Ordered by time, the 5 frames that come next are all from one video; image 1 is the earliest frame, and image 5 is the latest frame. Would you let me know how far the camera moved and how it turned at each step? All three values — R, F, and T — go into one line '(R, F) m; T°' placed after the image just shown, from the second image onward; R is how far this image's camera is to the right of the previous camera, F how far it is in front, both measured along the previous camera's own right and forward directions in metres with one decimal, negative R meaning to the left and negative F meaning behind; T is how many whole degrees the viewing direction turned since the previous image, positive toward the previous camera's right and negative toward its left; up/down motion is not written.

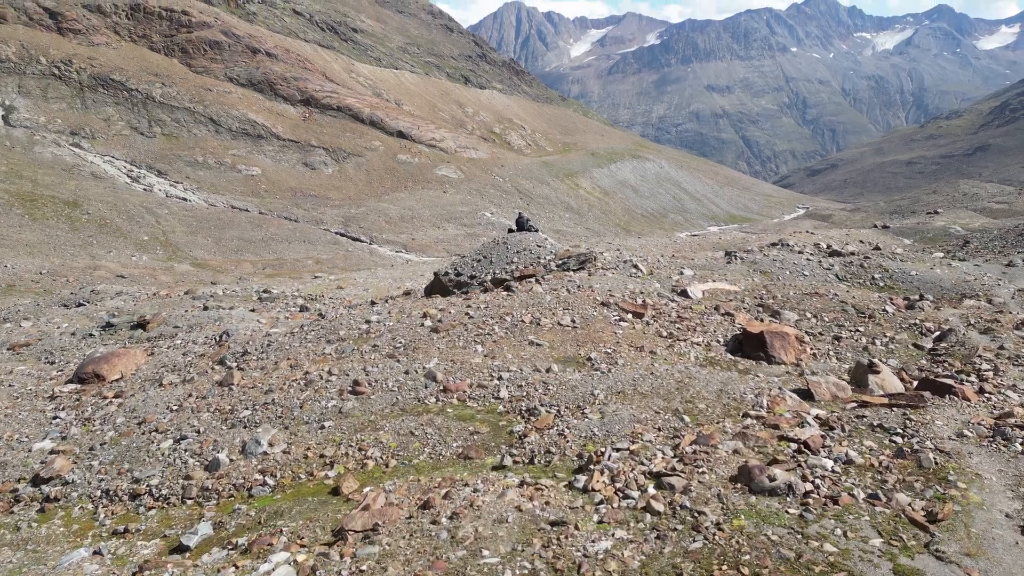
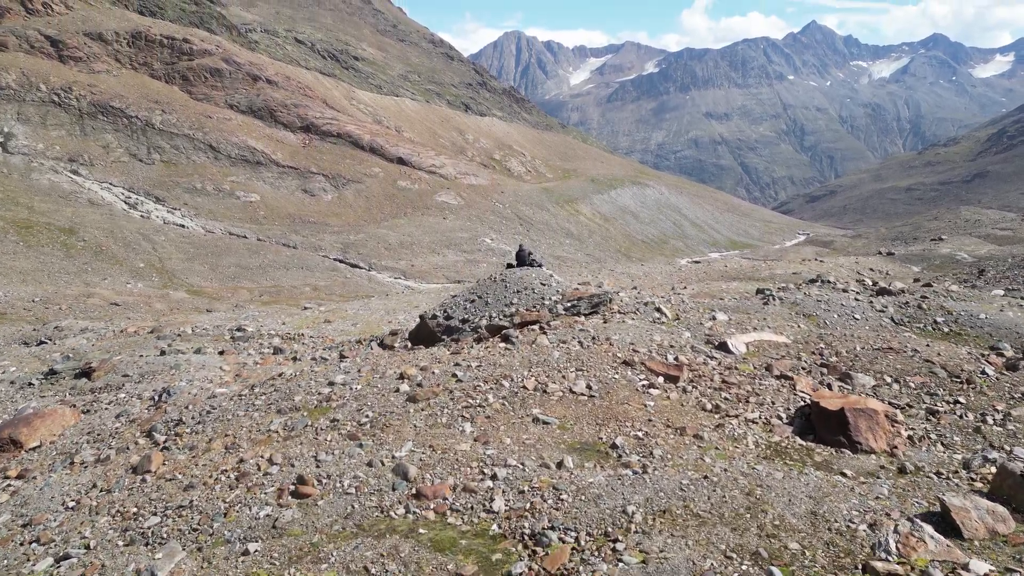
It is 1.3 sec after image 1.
(0.0, +2.0) m; 0°
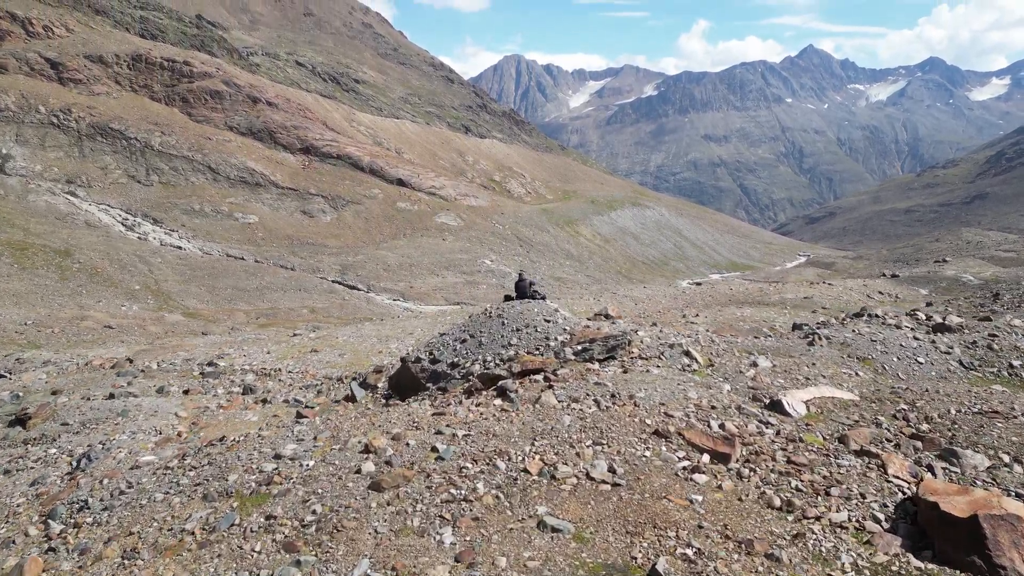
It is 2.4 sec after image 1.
(0.0, +1.7) m; 0°
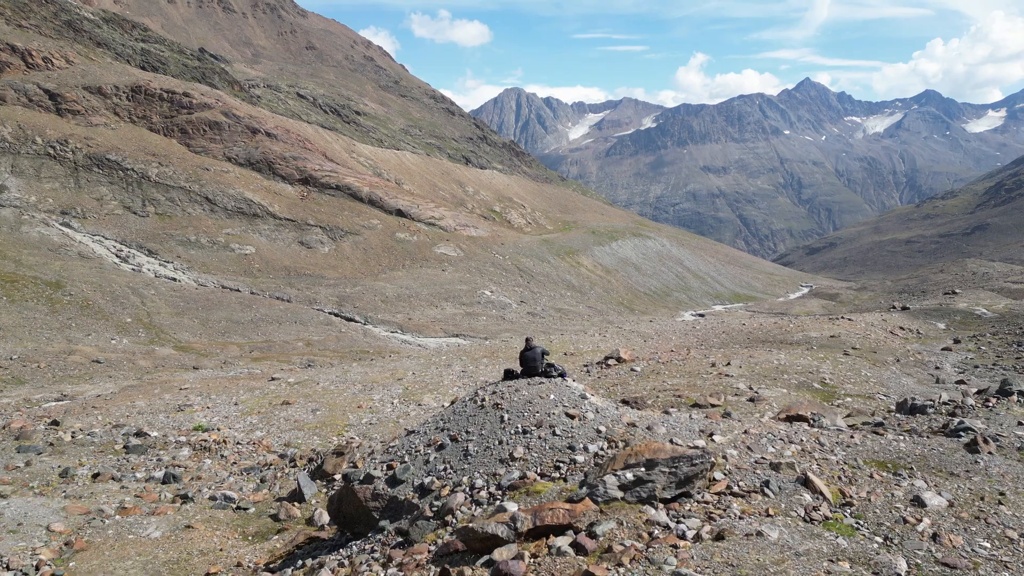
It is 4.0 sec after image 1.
(0.0, +3.2) m; 0°
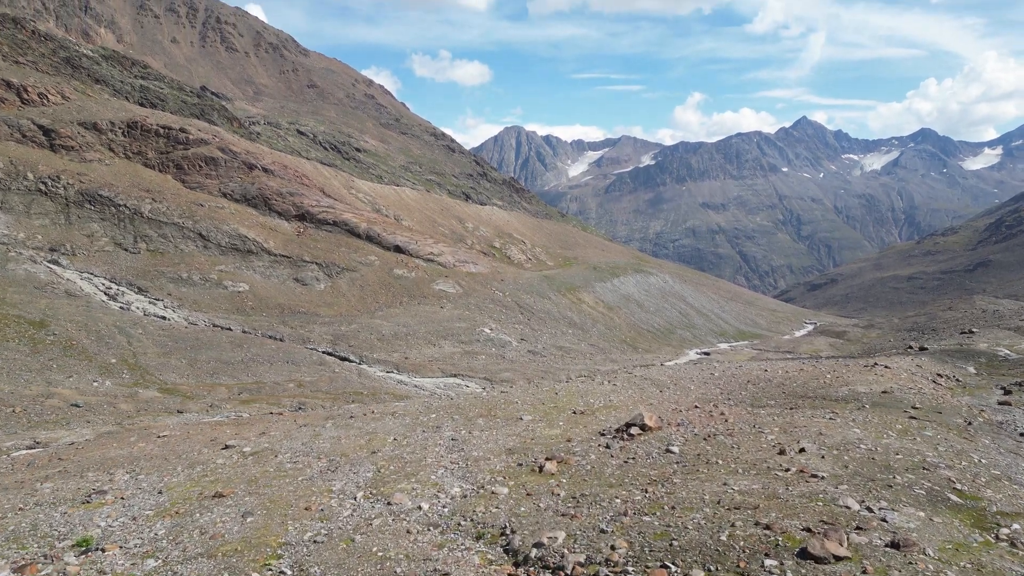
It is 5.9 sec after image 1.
(0.0, +4.9) m; 0°
